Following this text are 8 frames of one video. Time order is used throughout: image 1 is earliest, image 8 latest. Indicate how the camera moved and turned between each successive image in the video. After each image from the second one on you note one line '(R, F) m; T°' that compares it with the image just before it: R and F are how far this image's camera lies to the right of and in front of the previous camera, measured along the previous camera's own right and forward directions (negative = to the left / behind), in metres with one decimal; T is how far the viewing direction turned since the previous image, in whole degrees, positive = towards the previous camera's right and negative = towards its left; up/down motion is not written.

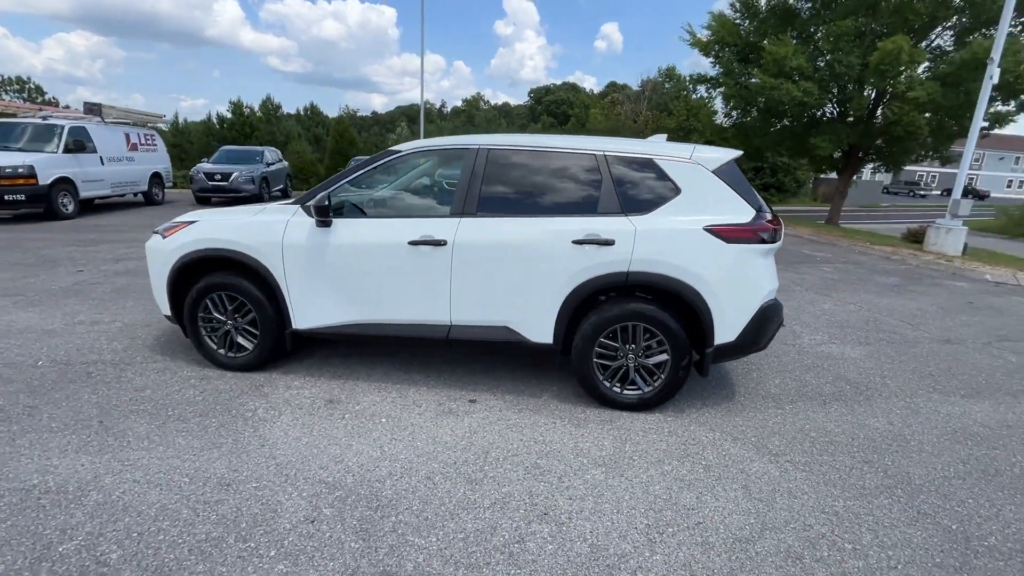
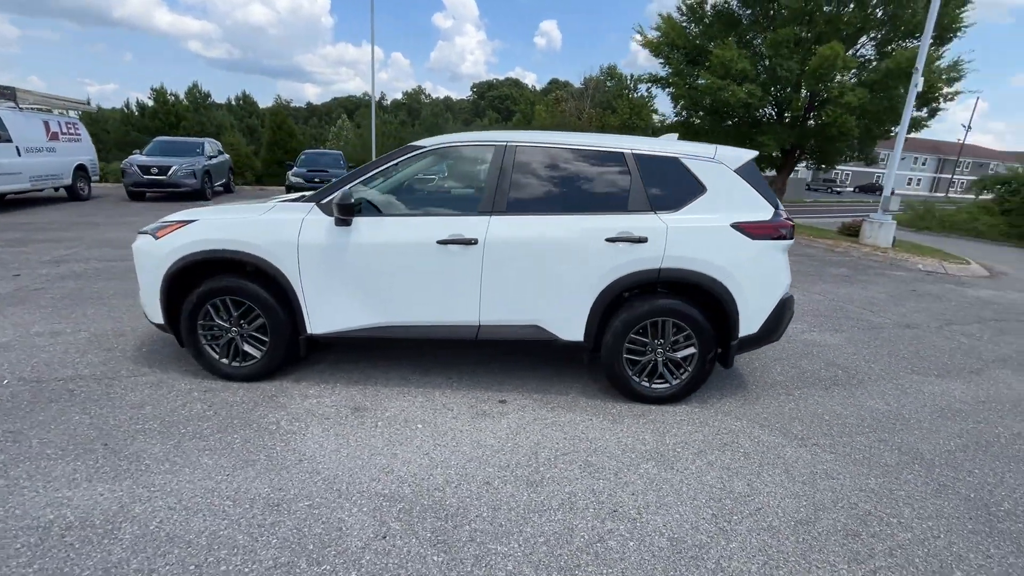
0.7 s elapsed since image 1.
(-0.7, +0.1) m; +7°
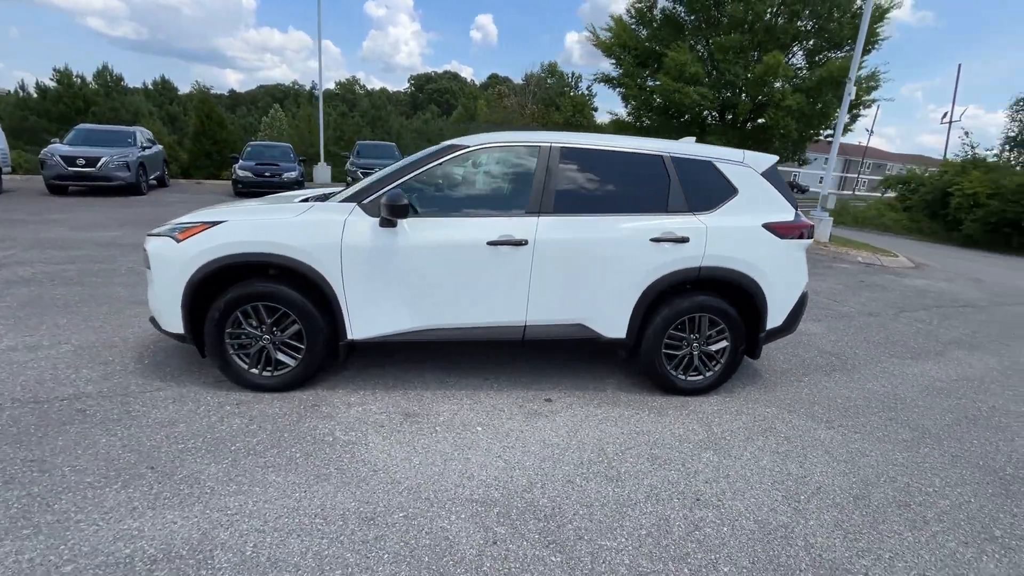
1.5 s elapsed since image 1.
(-0.9, 0.0) m; +7°
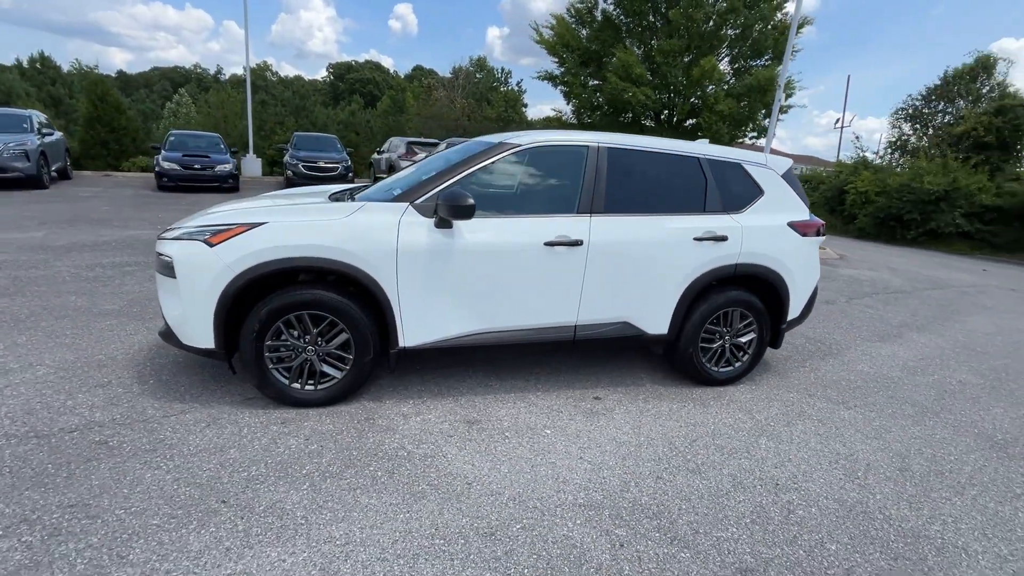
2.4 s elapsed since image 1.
(-1.0, +0.1) m; +9°
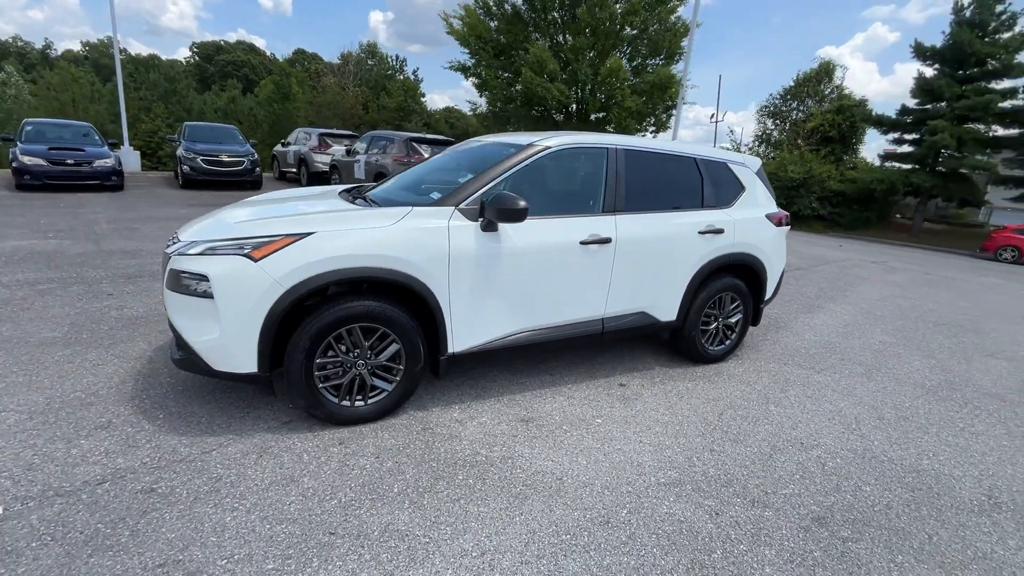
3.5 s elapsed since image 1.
(-1.1, 0.0) m; +12°
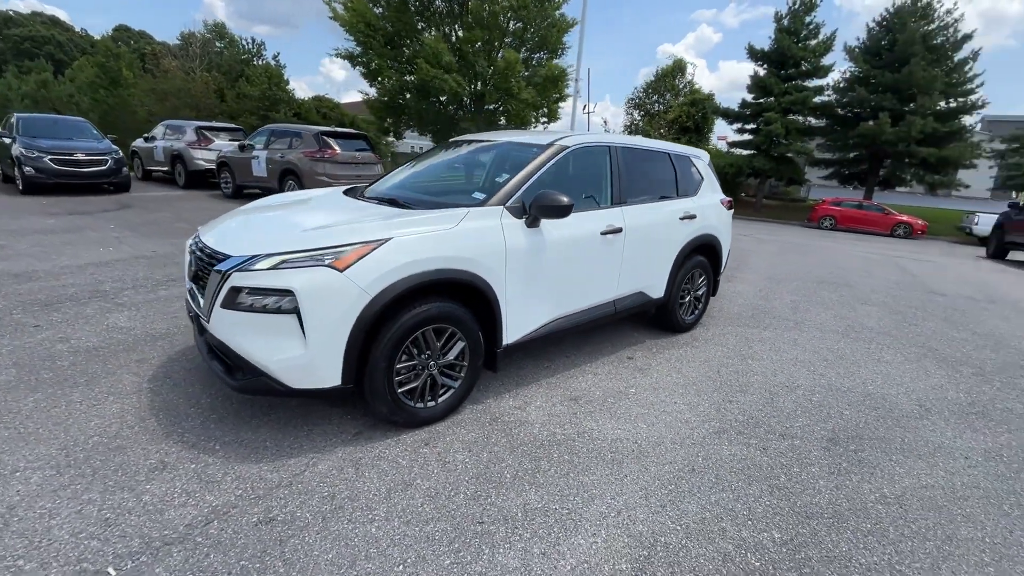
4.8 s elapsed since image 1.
(-1.3, -0.1) m; +14°
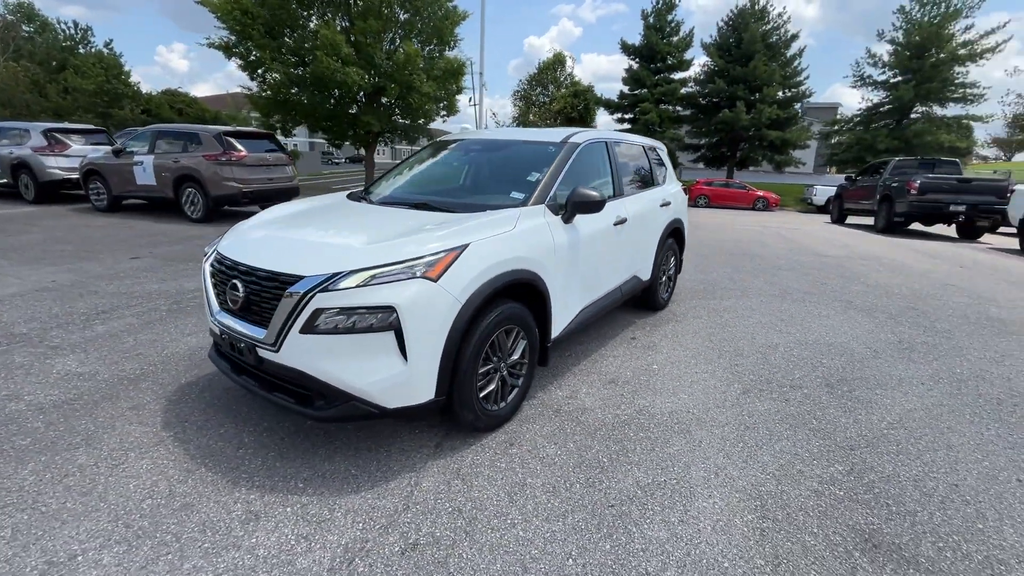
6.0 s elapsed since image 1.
(-1.2, +0.1) m; +13°
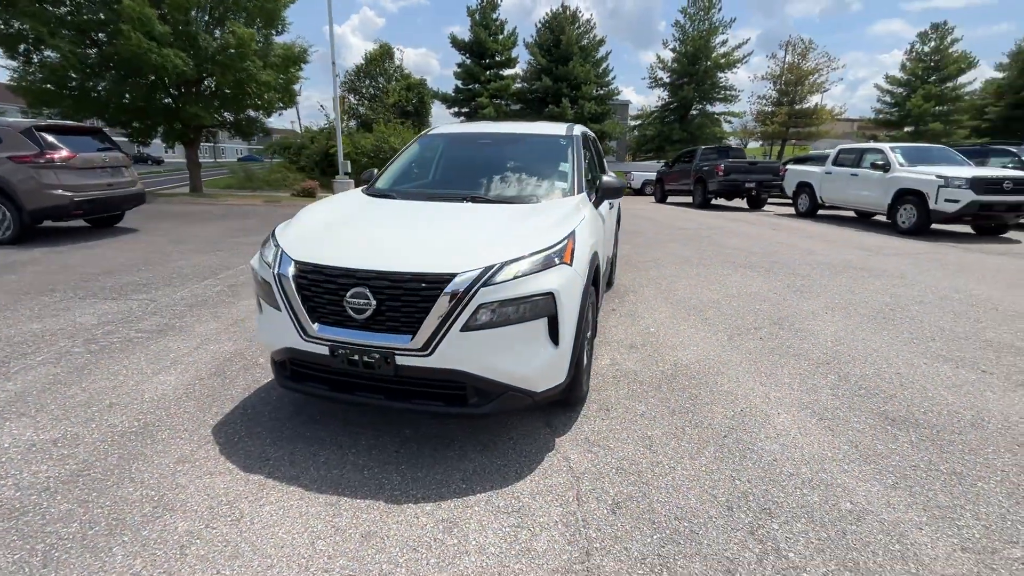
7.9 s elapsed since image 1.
(-1.8, +0.1) m; +19°
